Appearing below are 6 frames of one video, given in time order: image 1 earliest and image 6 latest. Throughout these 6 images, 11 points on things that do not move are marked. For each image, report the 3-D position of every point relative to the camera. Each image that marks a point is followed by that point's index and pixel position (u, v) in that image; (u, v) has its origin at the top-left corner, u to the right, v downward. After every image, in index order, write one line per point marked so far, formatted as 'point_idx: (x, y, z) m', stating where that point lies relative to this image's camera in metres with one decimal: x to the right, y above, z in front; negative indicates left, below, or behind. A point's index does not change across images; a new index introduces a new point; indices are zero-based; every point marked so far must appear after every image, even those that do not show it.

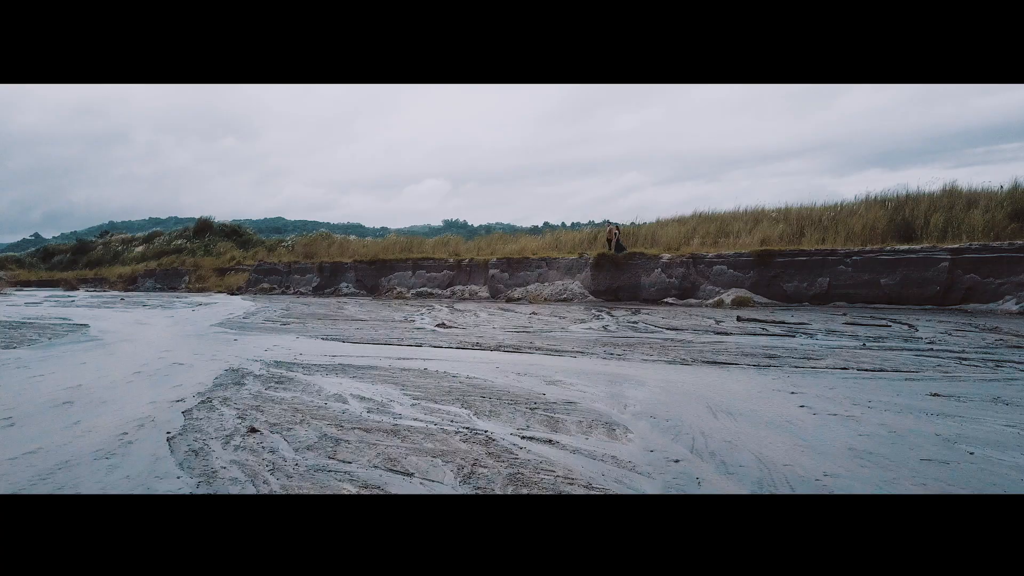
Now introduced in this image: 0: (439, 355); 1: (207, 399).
0: (-0.8, -0.7, +9.2) m
1: (-2.2, -0.8, +6.3) m
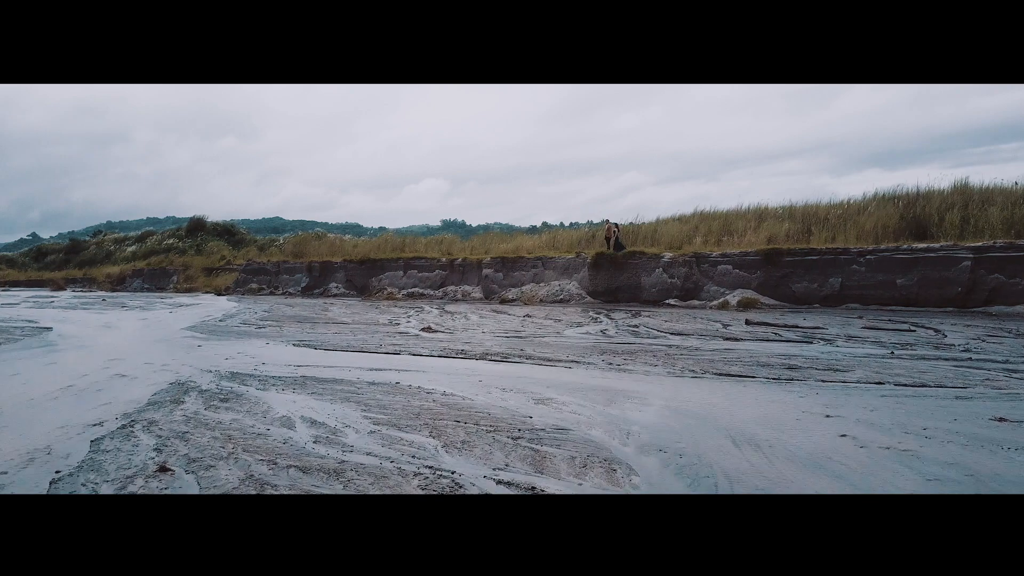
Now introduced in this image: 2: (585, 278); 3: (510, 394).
0: (-0.9, -0.7, +8.2) m
1: (-2.3, -0.8, +5.3) m
2: (+1.7, +0.2, +19.8) m
3: (0.0, -0.7, +6.1) m
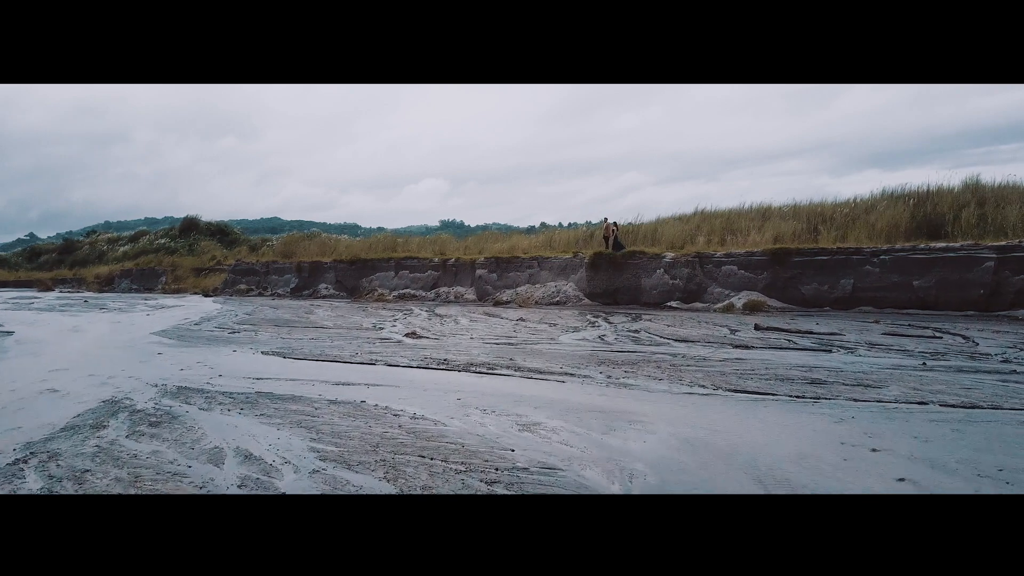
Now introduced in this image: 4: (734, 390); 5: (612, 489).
0: (-1.0, -0.7, +7.3) m
1: (-2.4, -0.8, +4.4) m
2: (+1.5, +0.2, +18.9) m
3: (-0.1, -0.8, +5.2) m
4: (+1.6, -0.7, +6.3) m
5: (+0.4, -0.9, +3.7) m
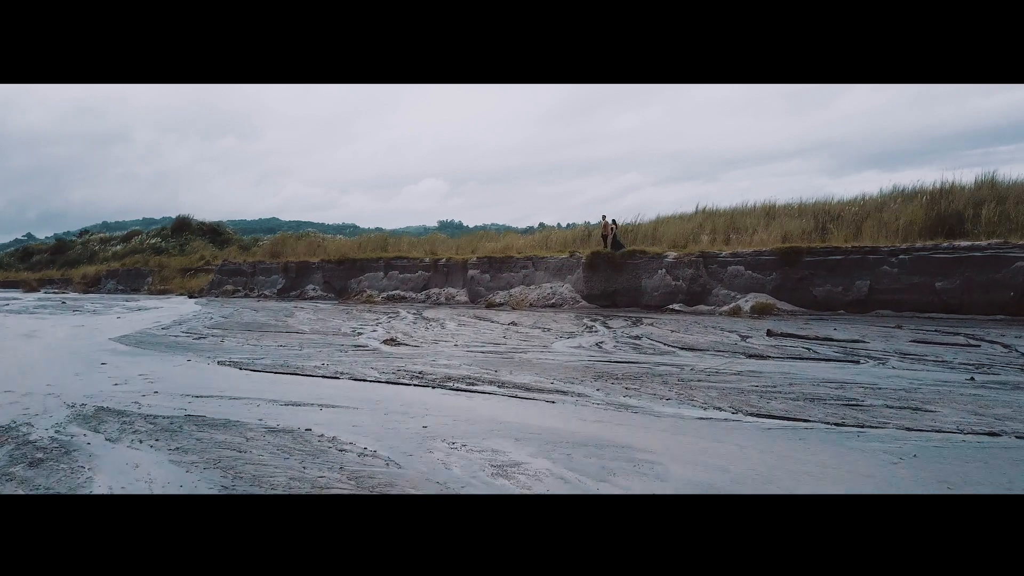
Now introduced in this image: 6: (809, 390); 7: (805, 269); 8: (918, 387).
0: (-1.1, -0.8, +6.2) m
1: (-2.5, -0.9, +3.3) m
2: (+1.4, +0.2, +17.9) m
3: (-0.2, -0.8, +4.2) m
4: (+1.5, -0.8, +5.2) m
5: (+0.3, -0.9, +2.7) m
6: (+2.1, -0.7, +6.1) m
7: (+5.0, +0.3, +15.0) m
8: (+2.9, -0.7, +6.2) m
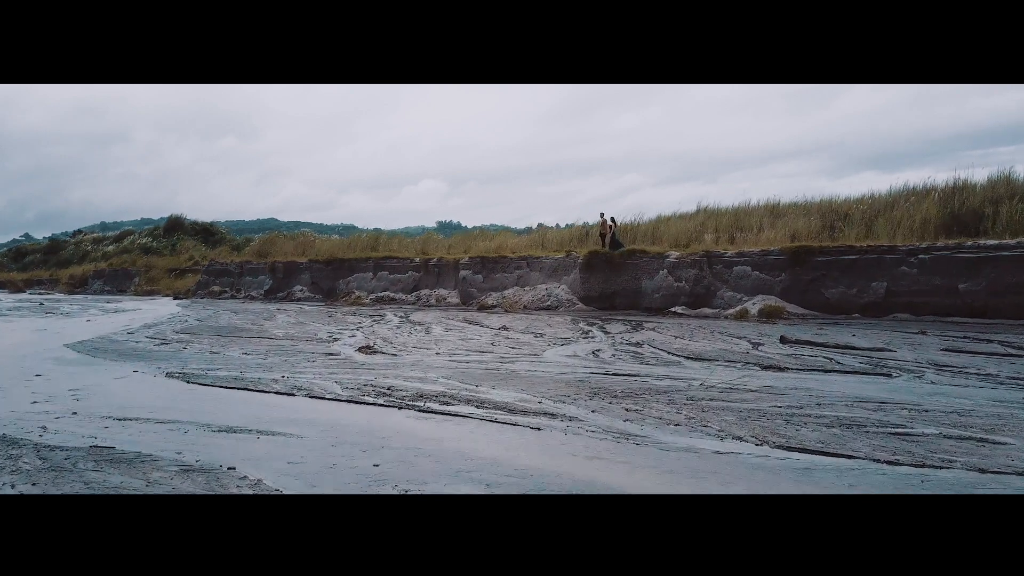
0: (-1.3, -0.8, +5.3) m
1: (-2.7, -0.9, +2.4) m
2: (+1.3, +0.1, +16.9) m
3: (-0.4, -0.8, +3.2) m
4: (+1.3, -0.8, +4.3) m
5: (+0.2, -0.9, +1.7) m
6: (+1.9, -0.7, +5.1) m
7: (+4.9, +0.3, +14.1) m
8: (+2.7, -0.7, +5.2) m
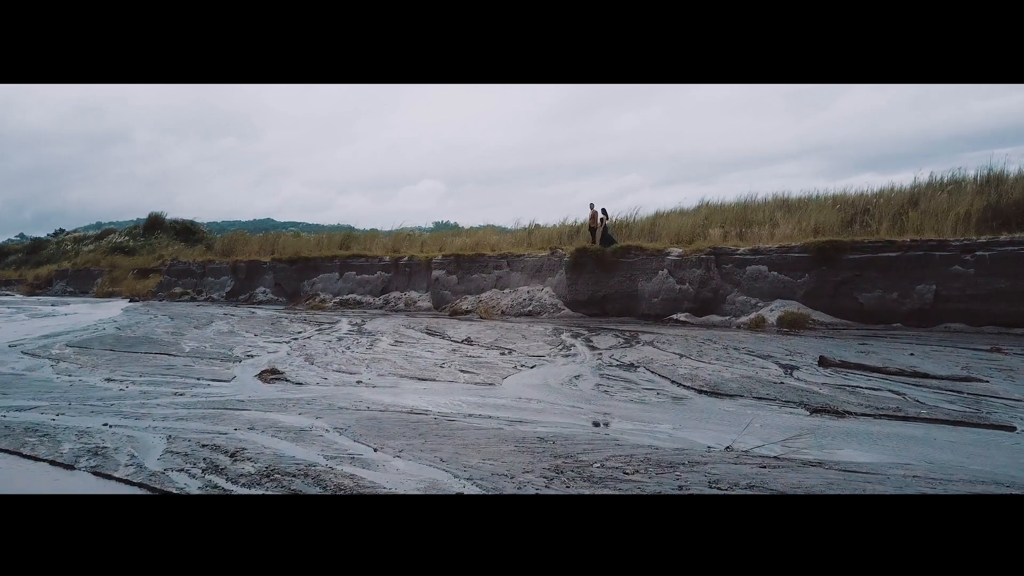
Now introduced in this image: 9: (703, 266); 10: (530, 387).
0: (-1.7, -0.8, +2.9) m
1: (-3.1, -0.9, 0.0) m
2: (+0.9, +0.1, +14.6) m
3: (-0.8, -0.8, +0.9) m
4: (+0.9, -0.8, +1.9) m
5: (-0.2, -0.9, -0.6) m
6: (+1.5, -0.8, +2.8) m
7: (+4.5, +0.3, +11.7) m
8: (+2.4, -0.8, +2.8) m
9: (+2.9, +0.3, +13.0) m
10: (+0.1, -0.7, +6.4) m
